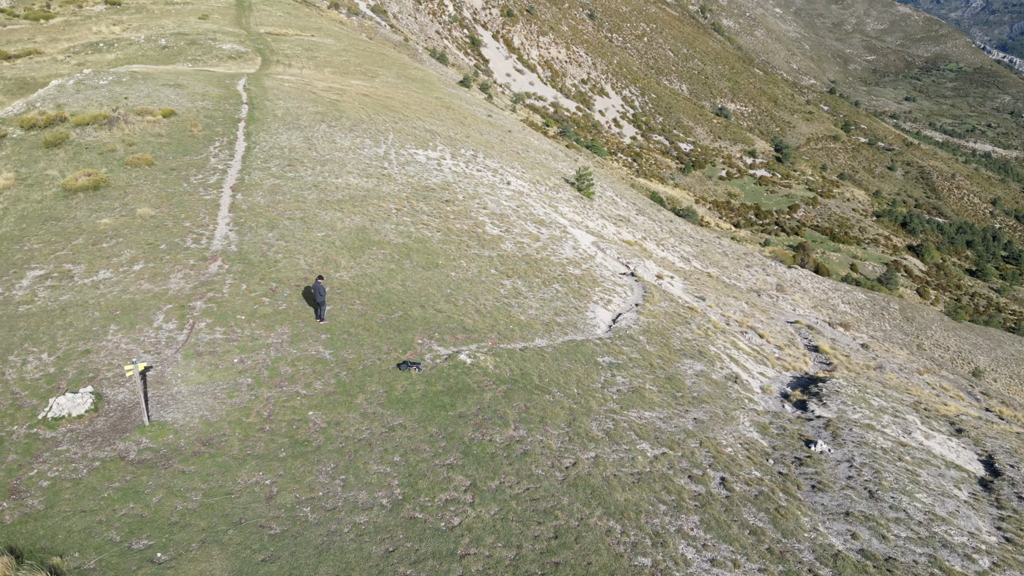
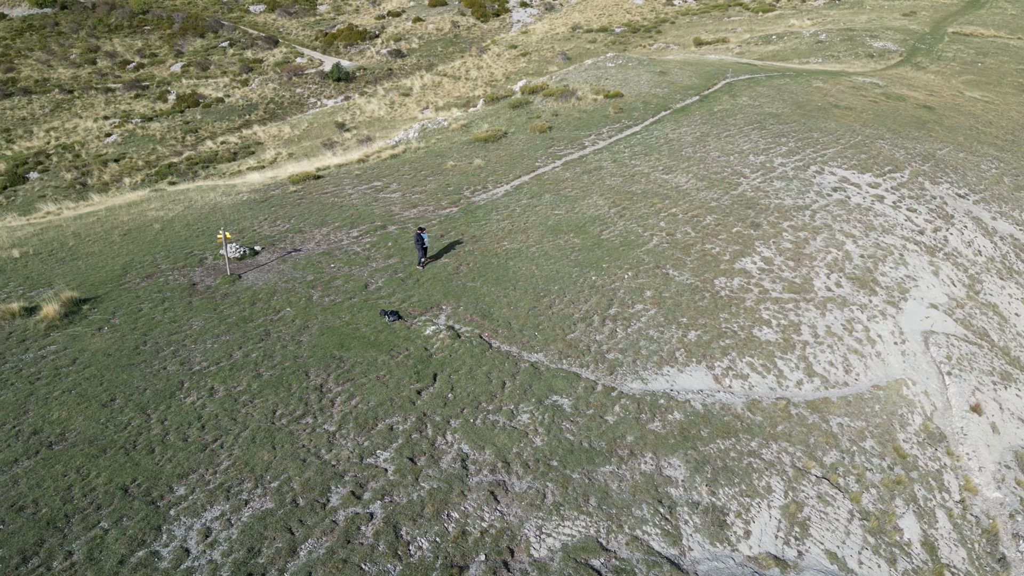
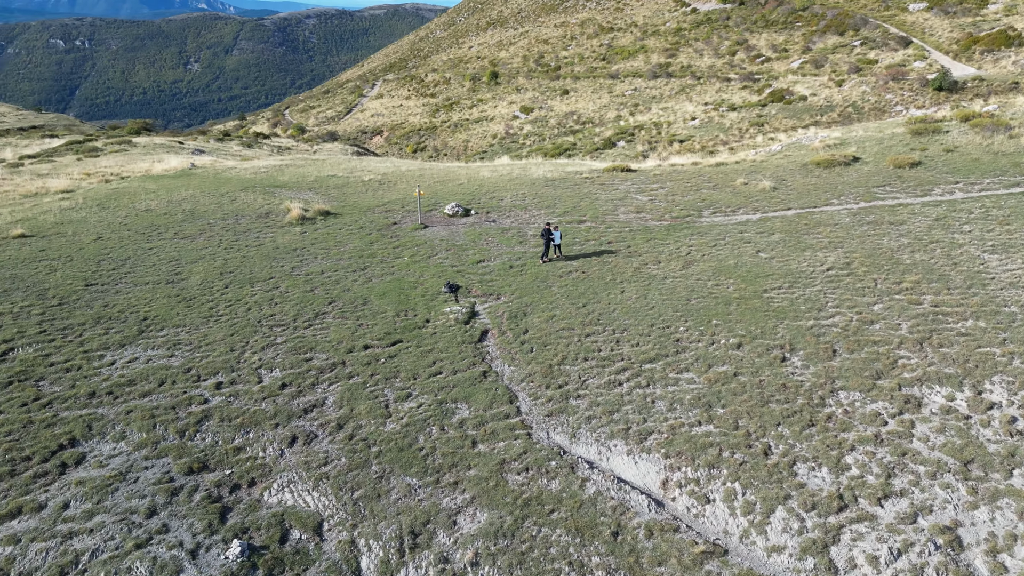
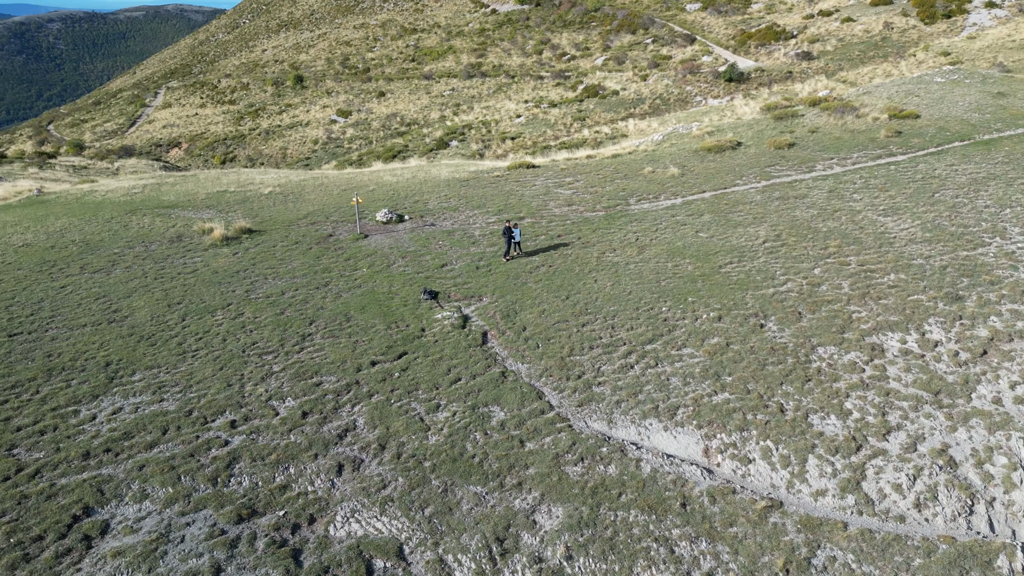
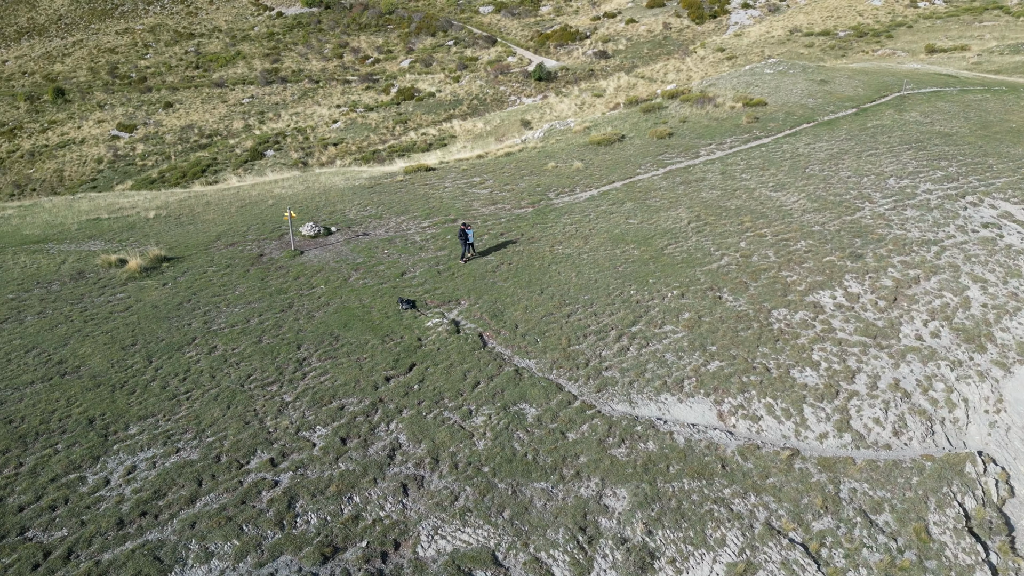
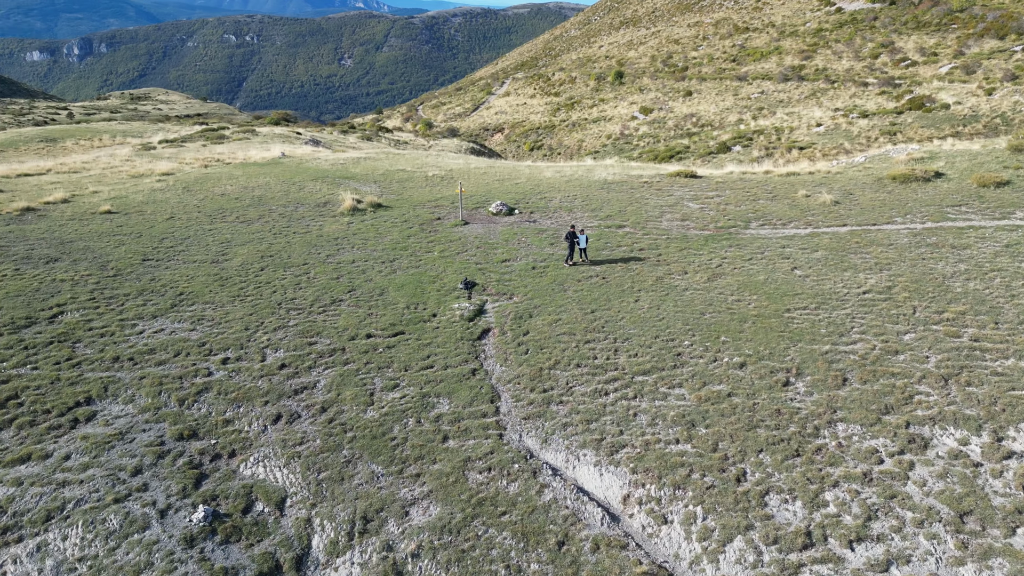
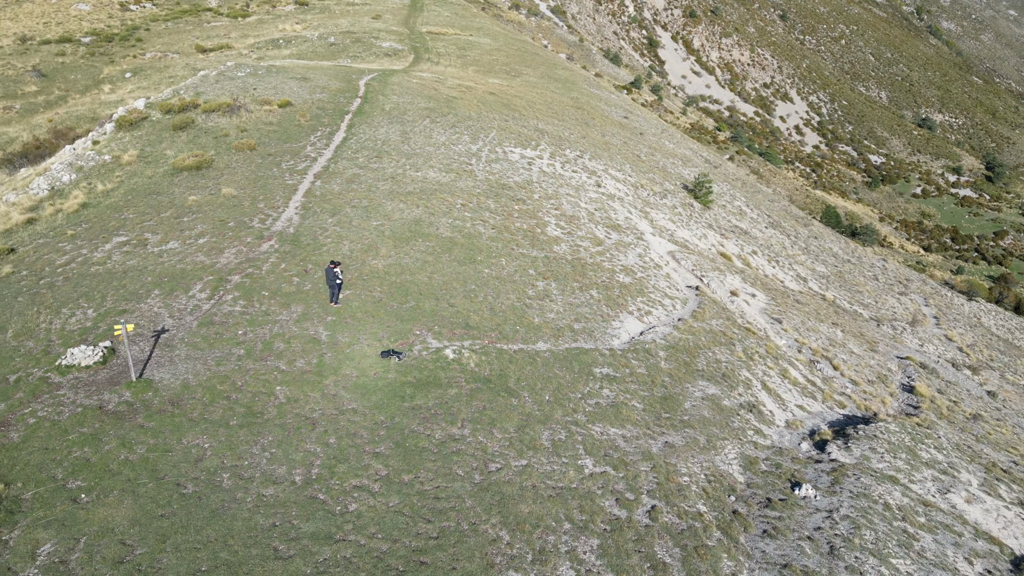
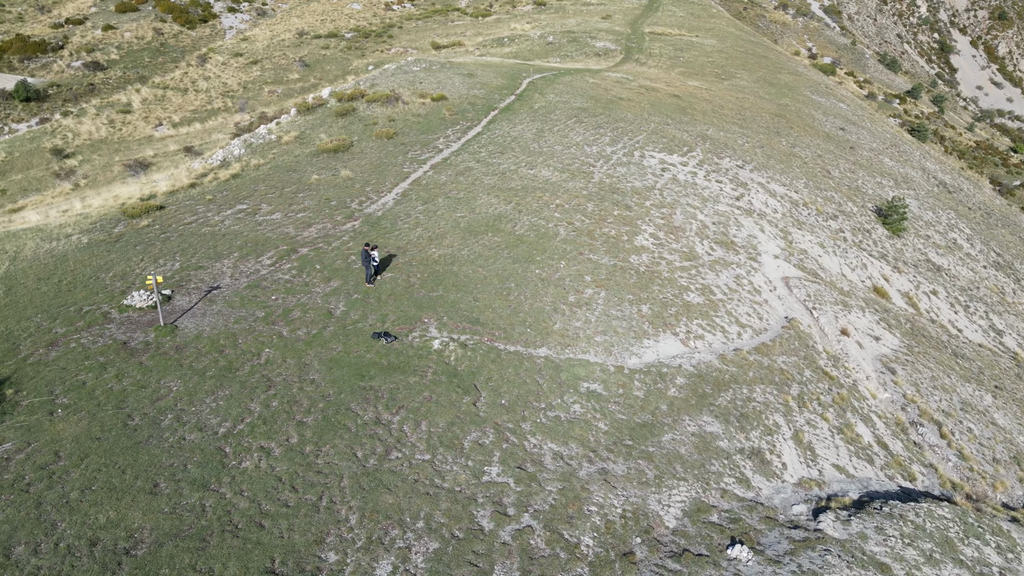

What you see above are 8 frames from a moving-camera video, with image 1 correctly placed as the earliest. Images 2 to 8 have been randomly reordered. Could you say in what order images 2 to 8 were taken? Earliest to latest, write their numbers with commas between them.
7, 8, 2, 5, 4, 3, 6
